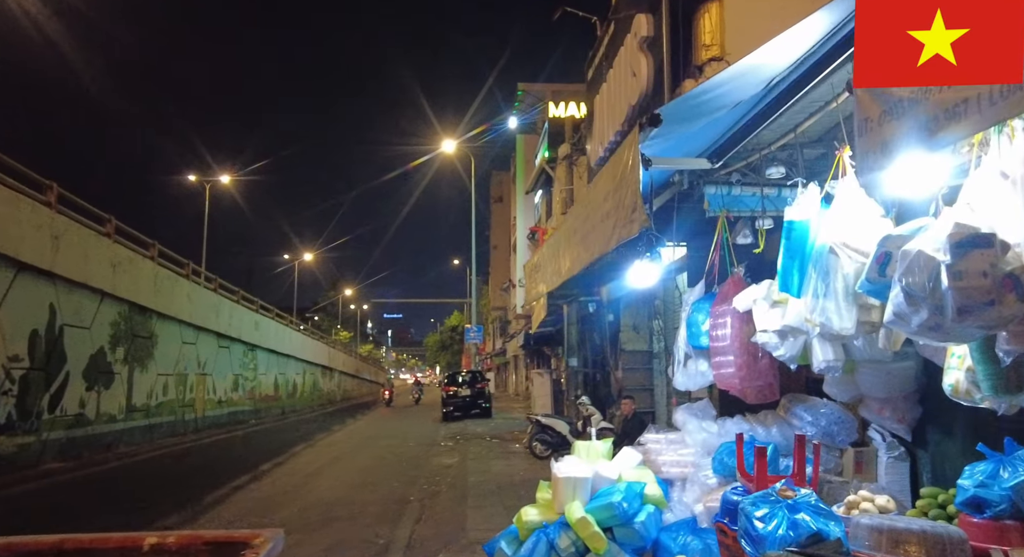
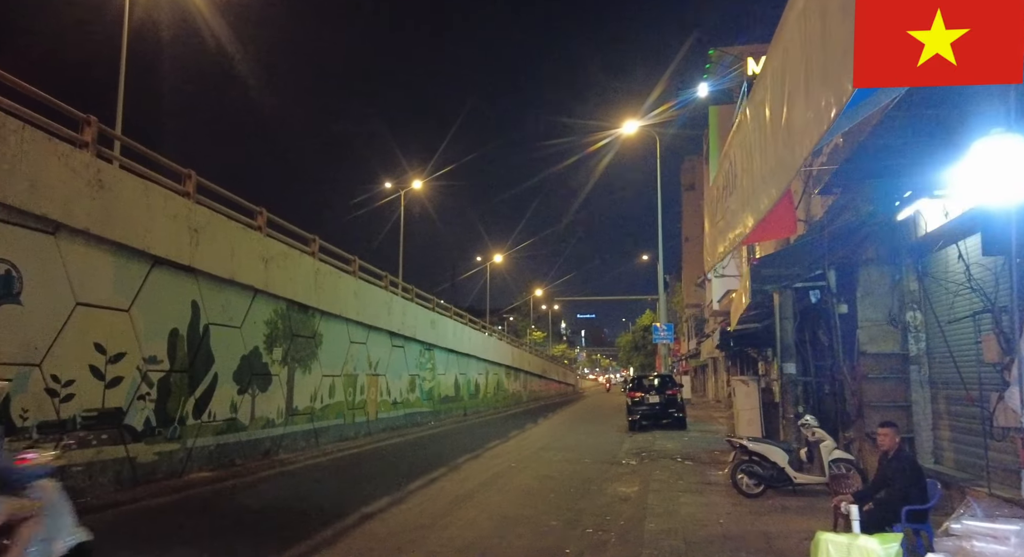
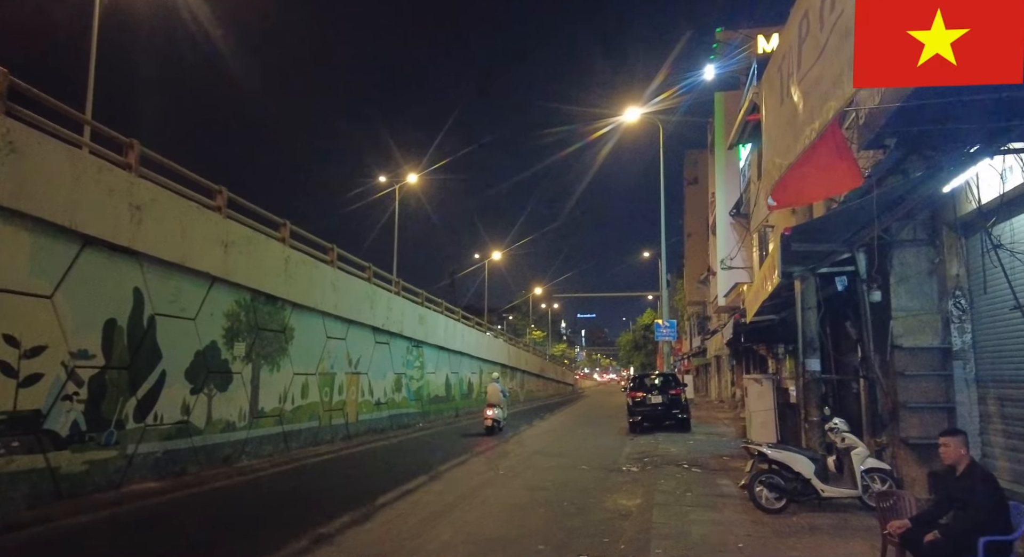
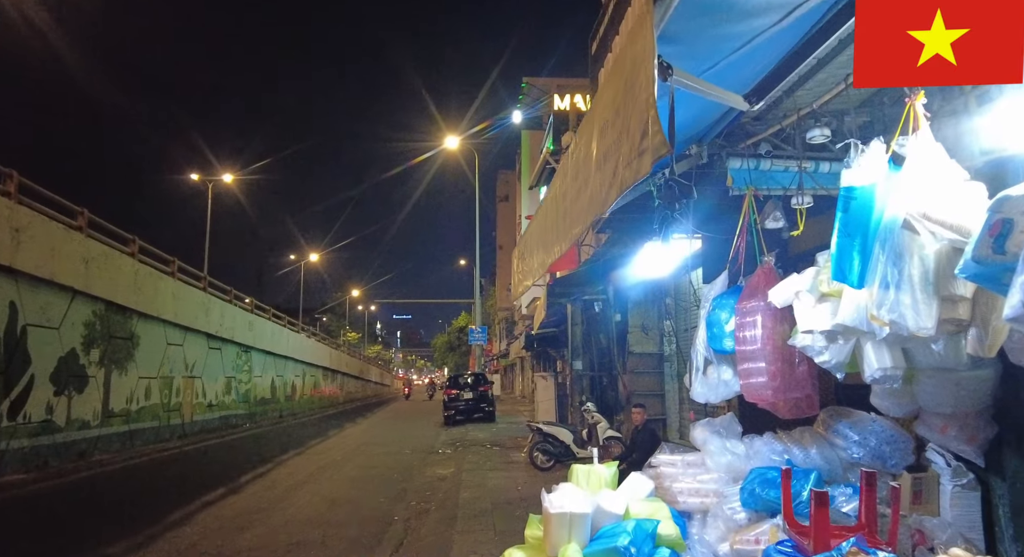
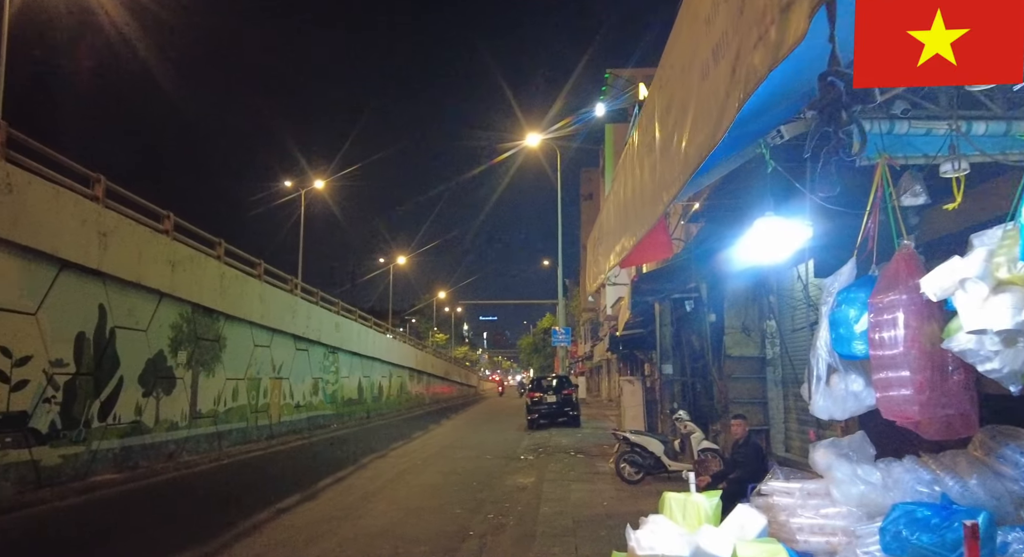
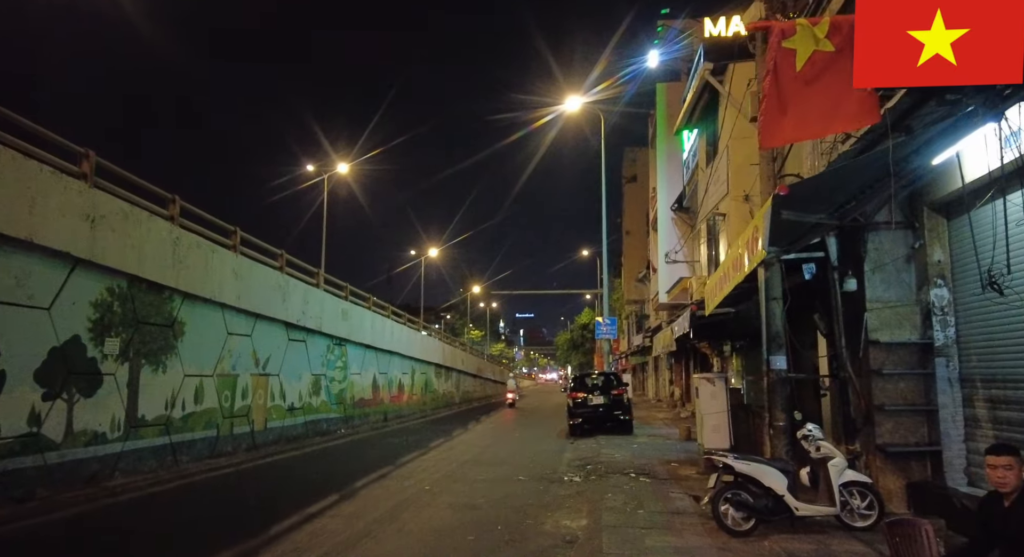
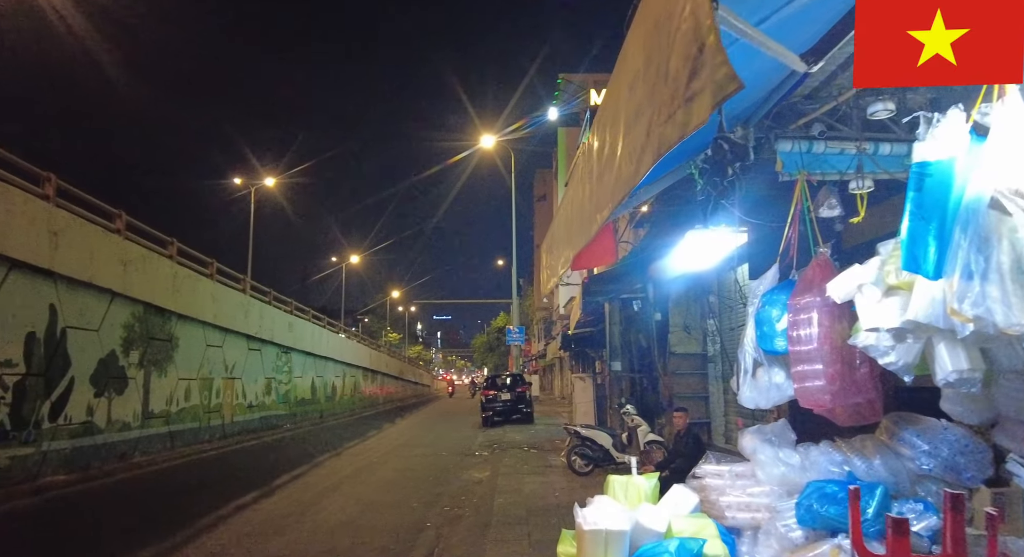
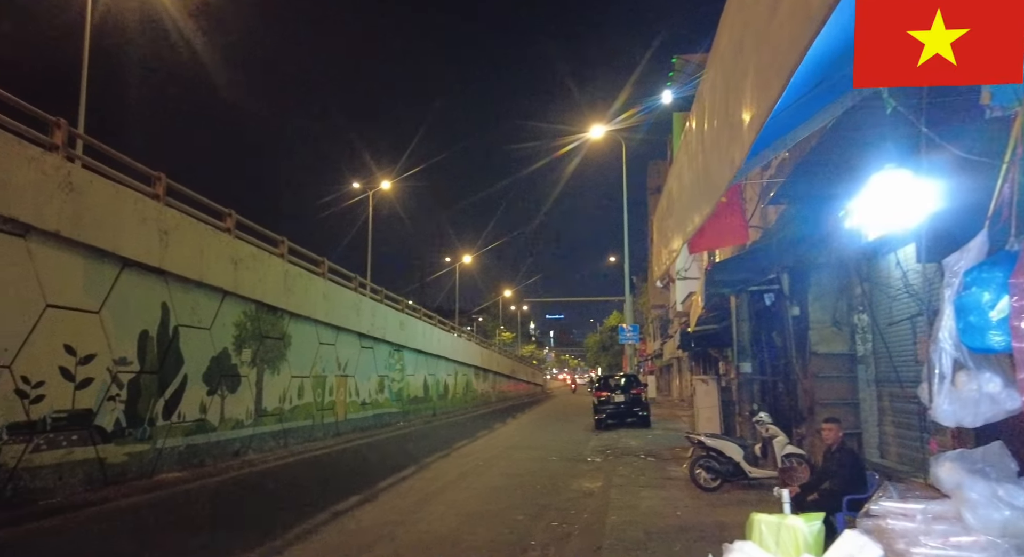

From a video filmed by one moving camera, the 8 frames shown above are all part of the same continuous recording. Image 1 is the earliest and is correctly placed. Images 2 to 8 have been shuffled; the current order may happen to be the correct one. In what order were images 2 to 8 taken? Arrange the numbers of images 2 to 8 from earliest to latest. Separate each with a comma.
4, 7, 5, 8, 2, 3, 6
